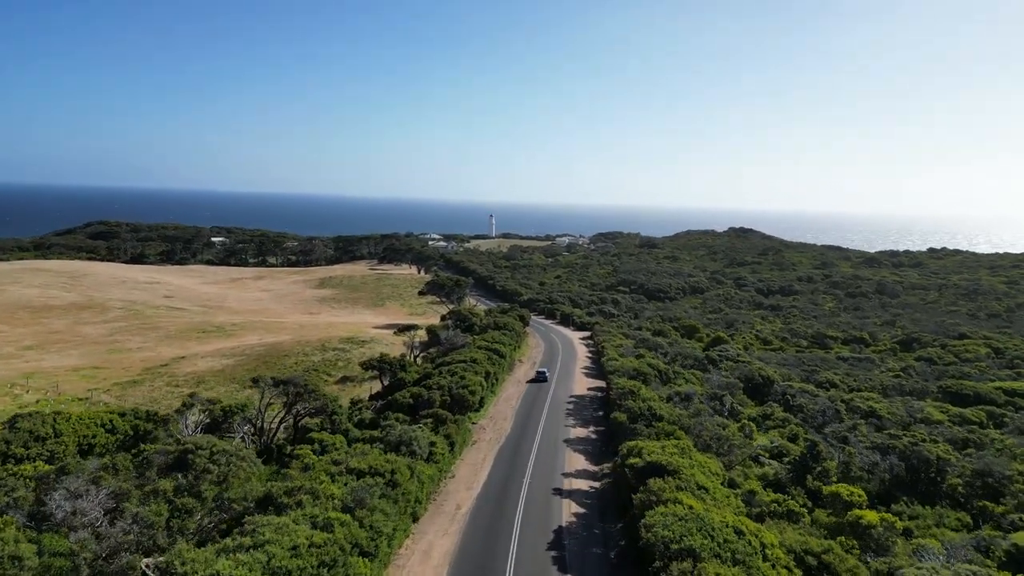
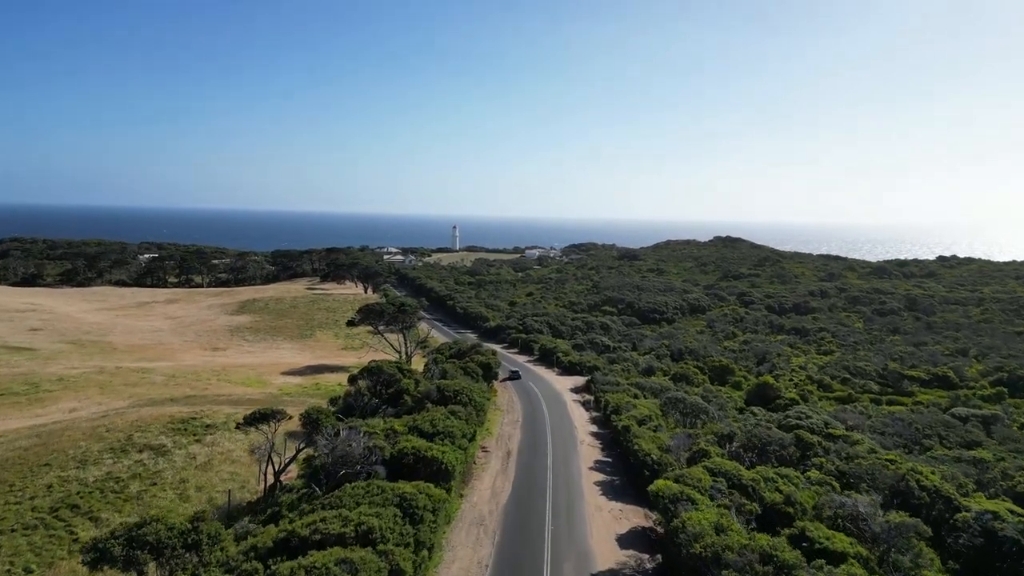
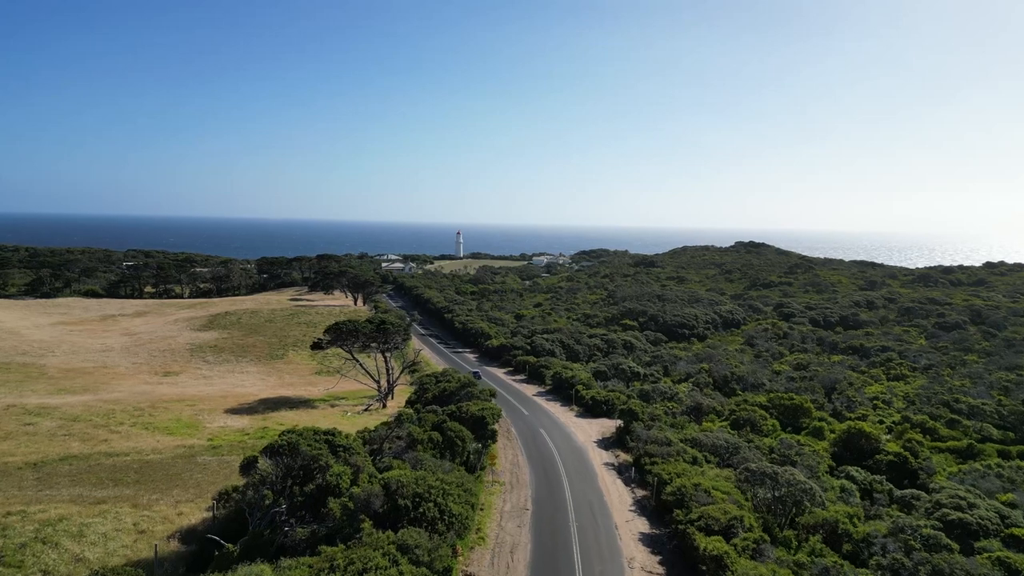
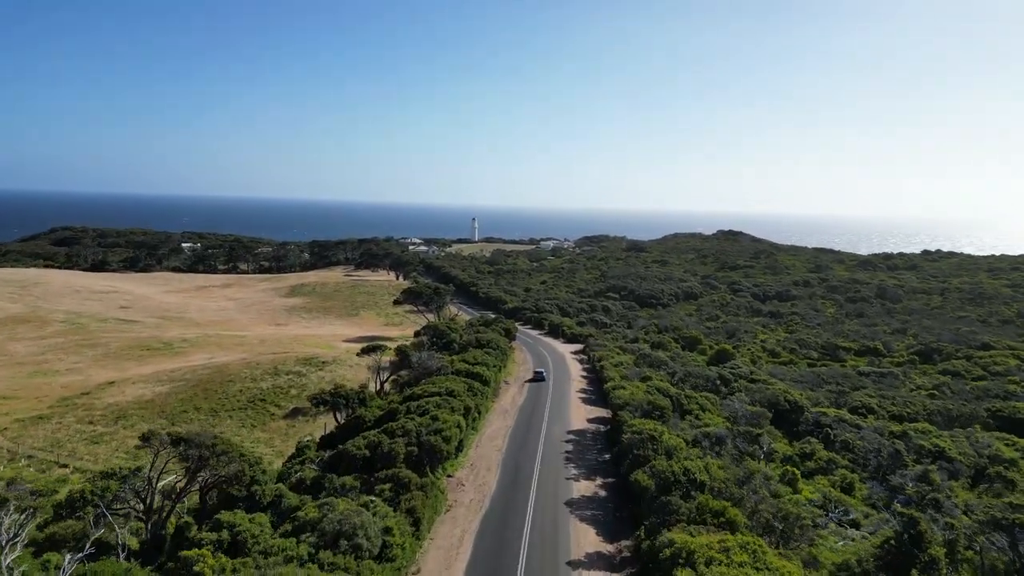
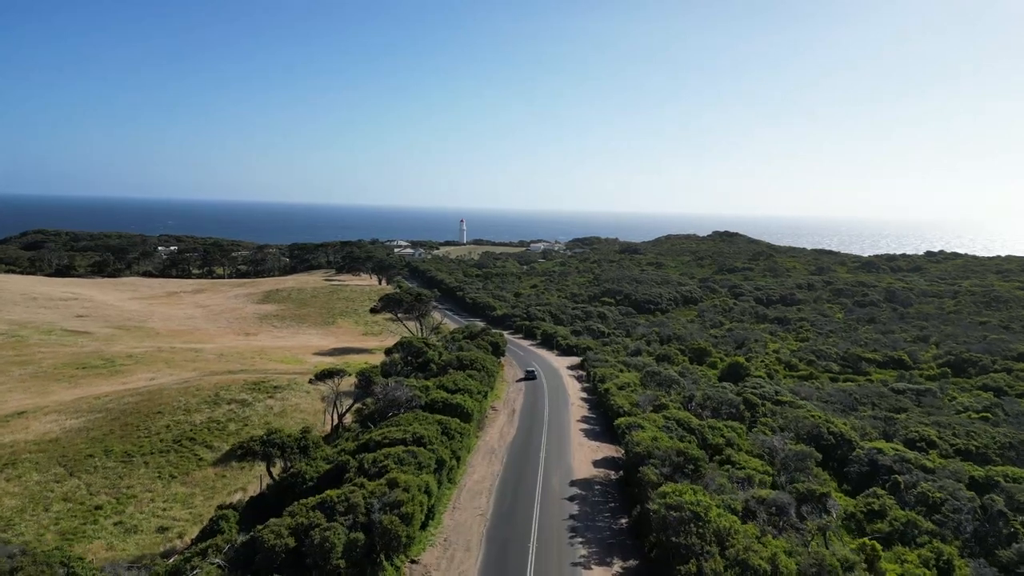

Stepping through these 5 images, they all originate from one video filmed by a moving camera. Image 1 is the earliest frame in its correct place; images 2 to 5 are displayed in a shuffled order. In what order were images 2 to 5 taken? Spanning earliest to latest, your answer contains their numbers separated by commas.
4, 5, 2, 3
